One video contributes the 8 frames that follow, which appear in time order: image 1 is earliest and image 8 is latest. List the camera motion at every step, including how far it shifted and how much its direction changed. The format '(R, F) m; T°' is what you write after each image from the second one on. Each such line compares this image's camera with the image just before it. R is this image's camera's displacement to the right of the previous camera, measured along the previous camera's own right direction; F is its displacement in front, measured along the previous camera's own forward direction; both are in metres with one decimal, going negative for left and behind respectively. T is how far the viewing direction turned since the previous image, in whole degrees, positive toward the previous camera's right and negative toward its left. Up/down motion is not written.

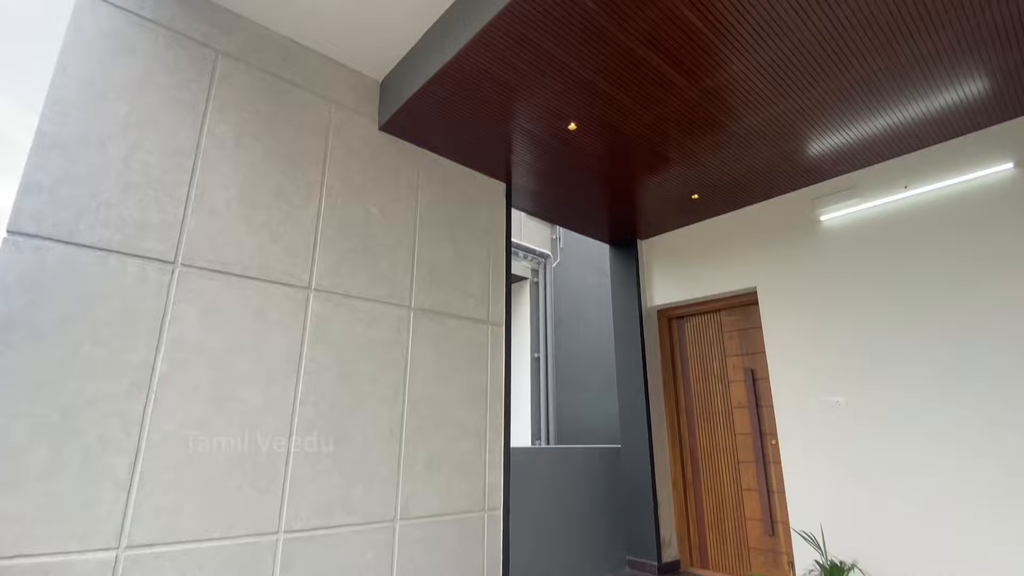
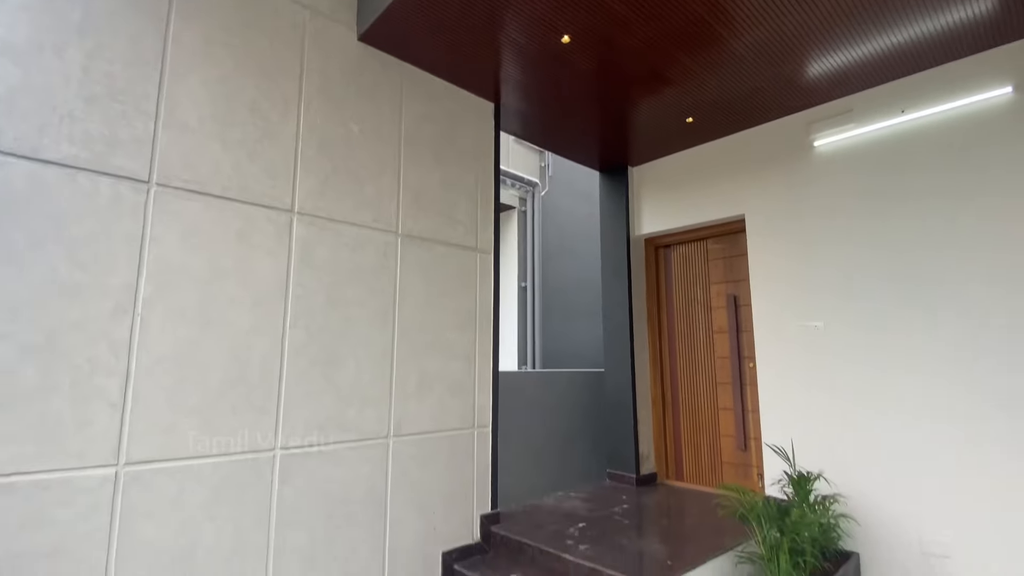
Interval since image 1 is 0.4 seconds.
(0.0, 0.0) m; +2°
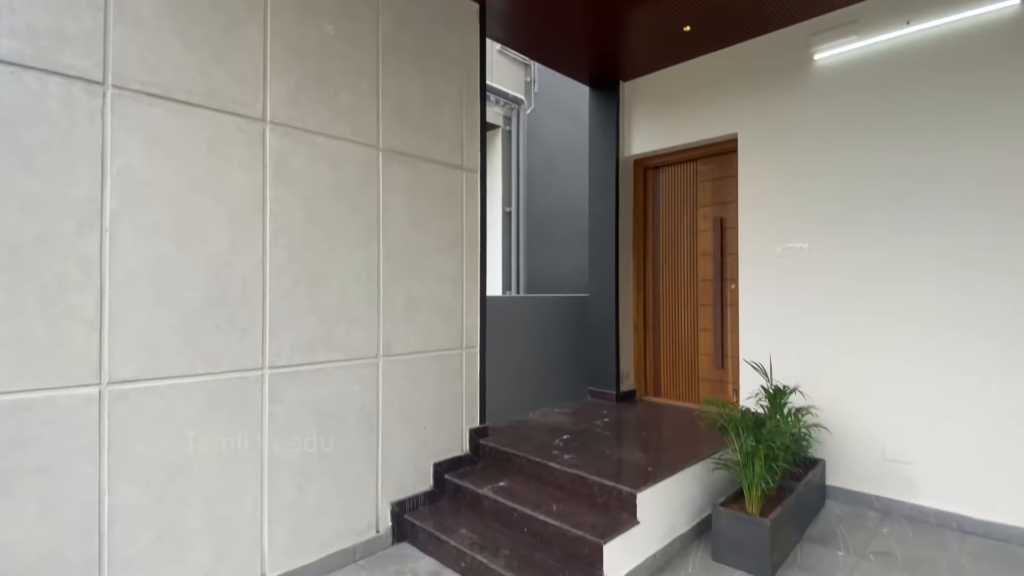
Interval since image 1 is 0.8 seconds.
(0.0, 0.0) m; +2°
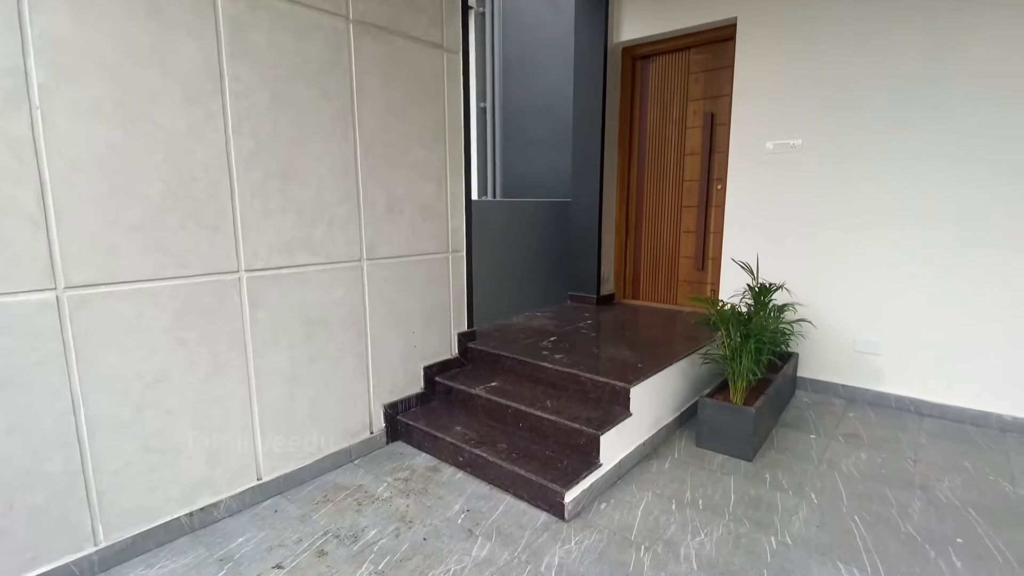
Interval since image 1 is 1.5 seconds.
(-0.1, +0.1) m; +4°
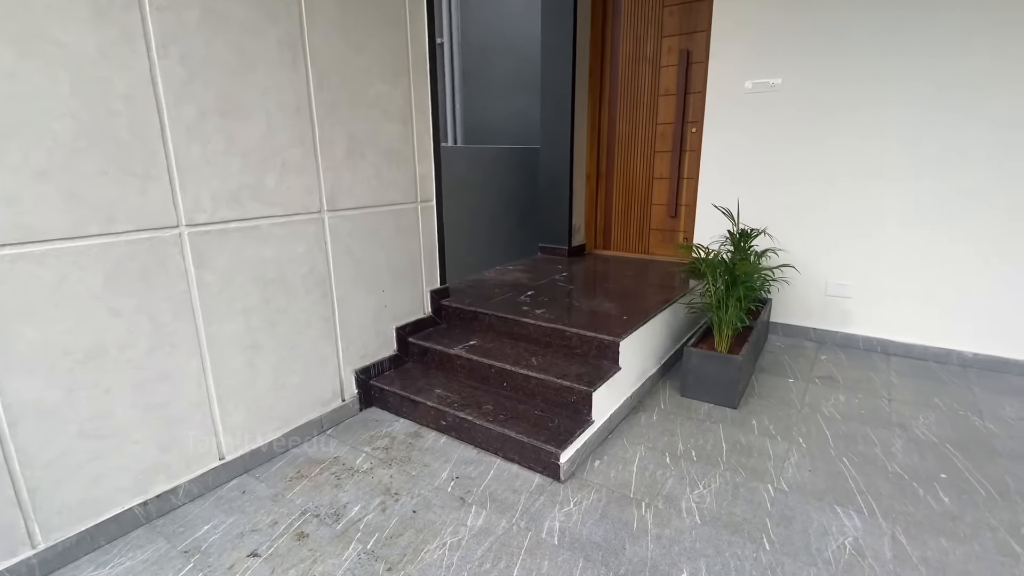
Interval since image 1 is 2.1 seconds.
(-0.1, +0.2) m; +5°
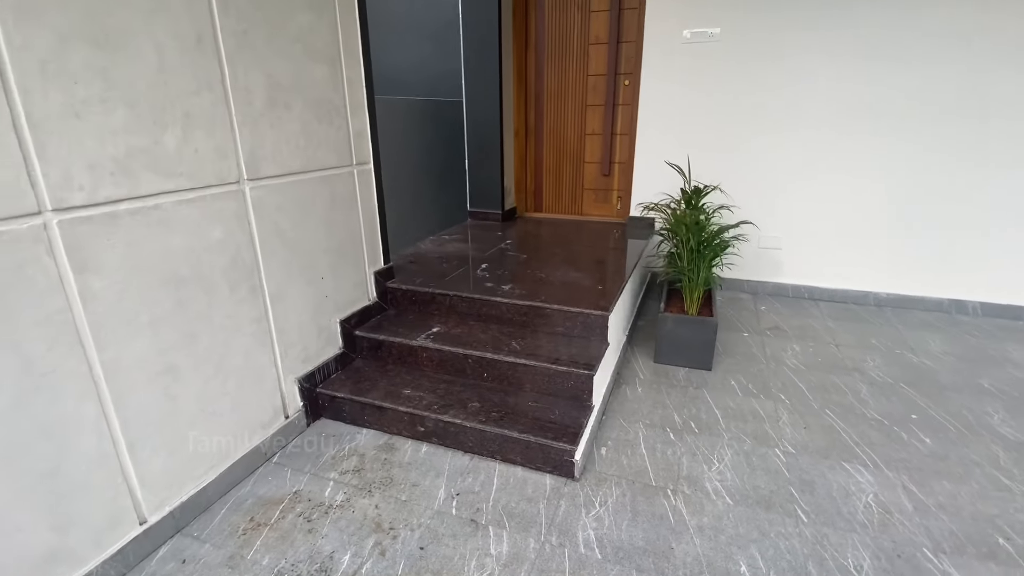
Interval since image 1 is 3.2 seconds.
(-0.4, +0.3) m; +13°
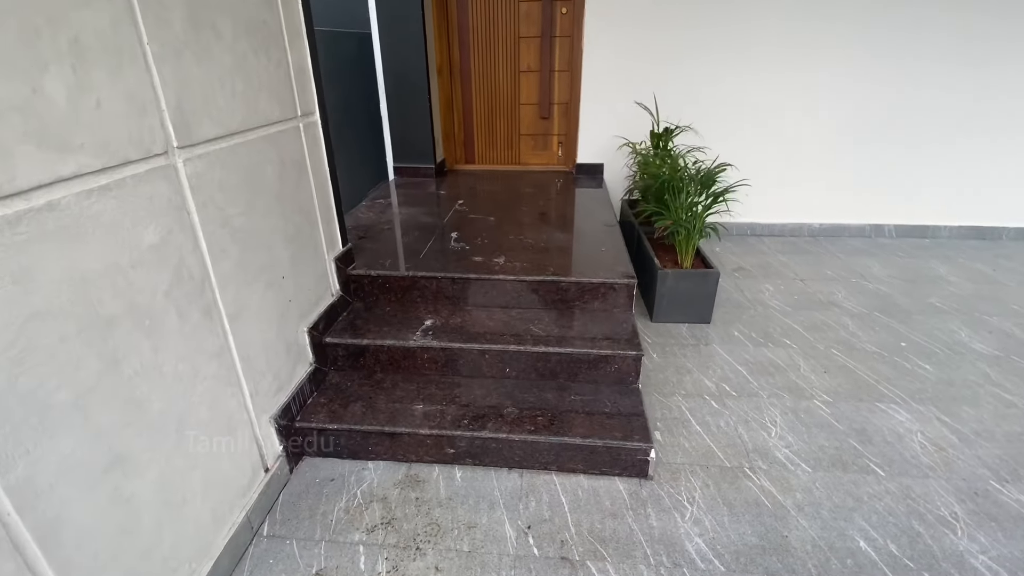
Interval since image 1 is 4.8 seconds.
(-0.5, +0.4) m; +14°
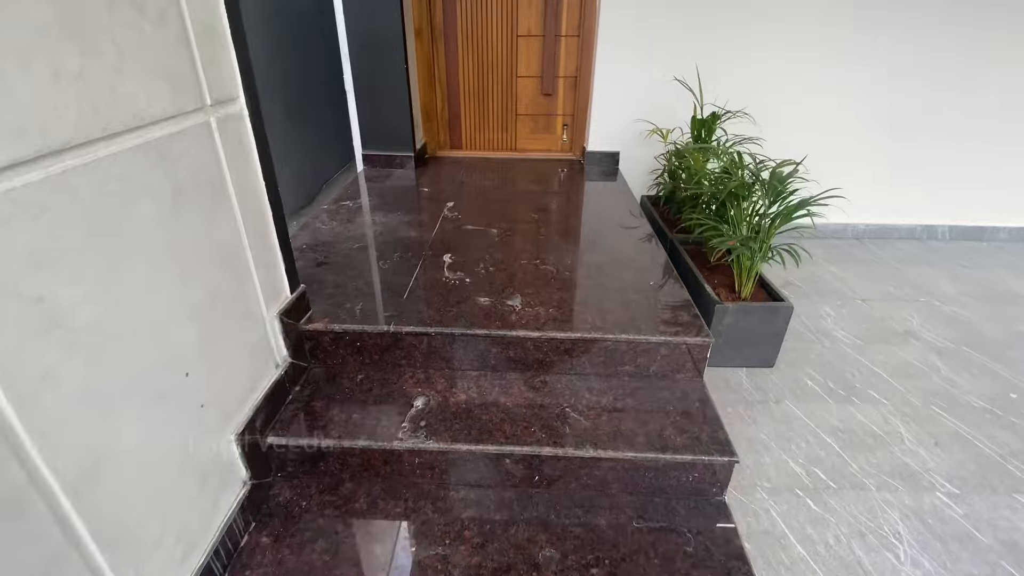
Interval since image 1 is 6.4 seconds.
(-0.1, +0.5) m; +3°
